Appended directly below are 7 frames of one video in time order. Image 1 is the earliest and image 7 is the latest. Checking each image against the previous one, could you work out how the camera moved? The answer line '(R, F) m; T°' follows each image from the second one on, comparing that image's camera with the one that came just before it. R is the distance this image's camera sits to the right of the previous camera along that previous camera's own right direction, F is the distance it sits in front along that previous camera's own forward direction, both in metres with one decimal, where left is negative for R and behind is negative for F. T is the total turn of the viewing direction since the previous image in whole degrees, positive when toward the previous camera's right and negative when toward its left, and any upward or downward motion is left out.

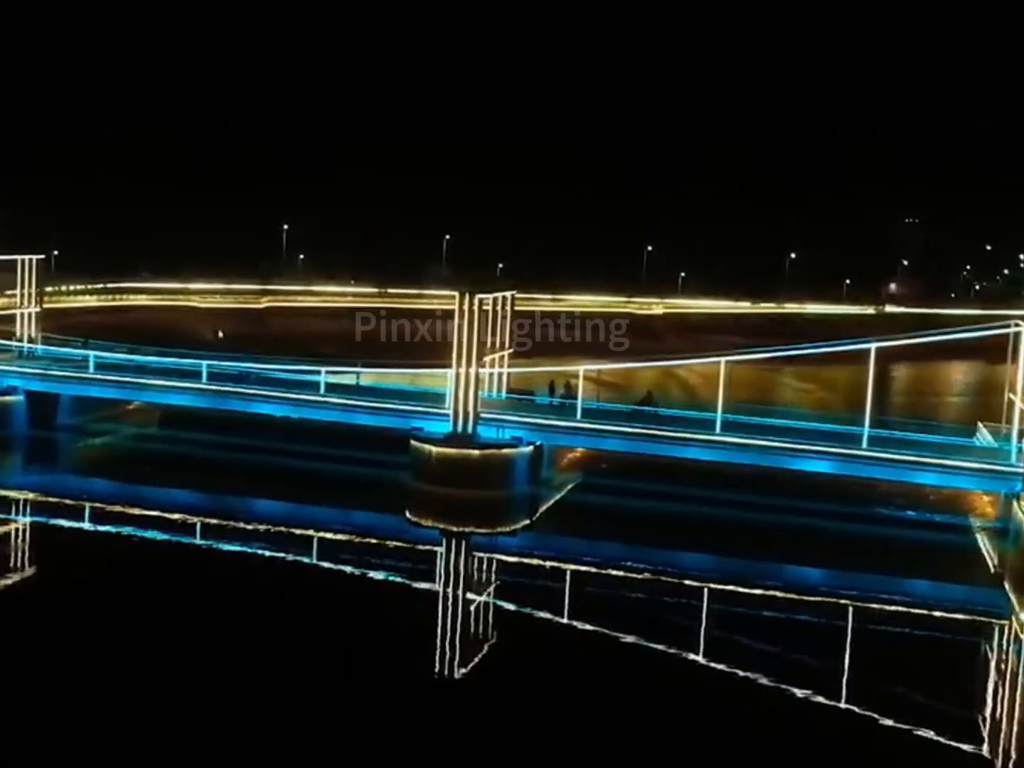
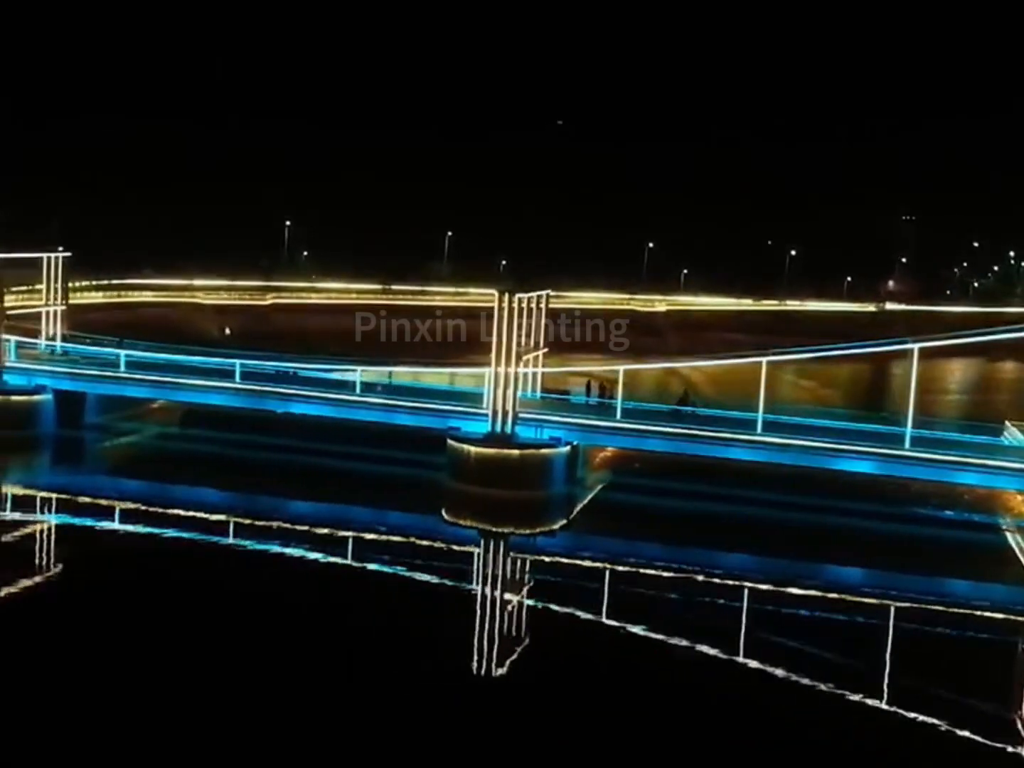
(-0.5, 0.0) m; +1°
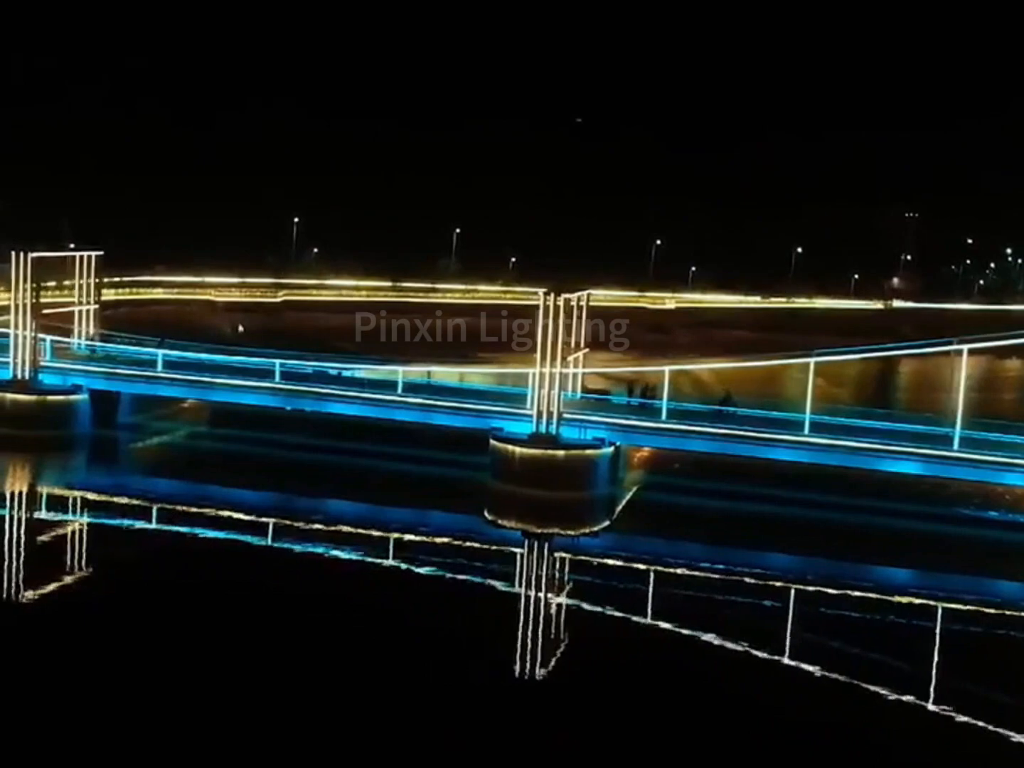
(-0.5, 0.0) m; +1°
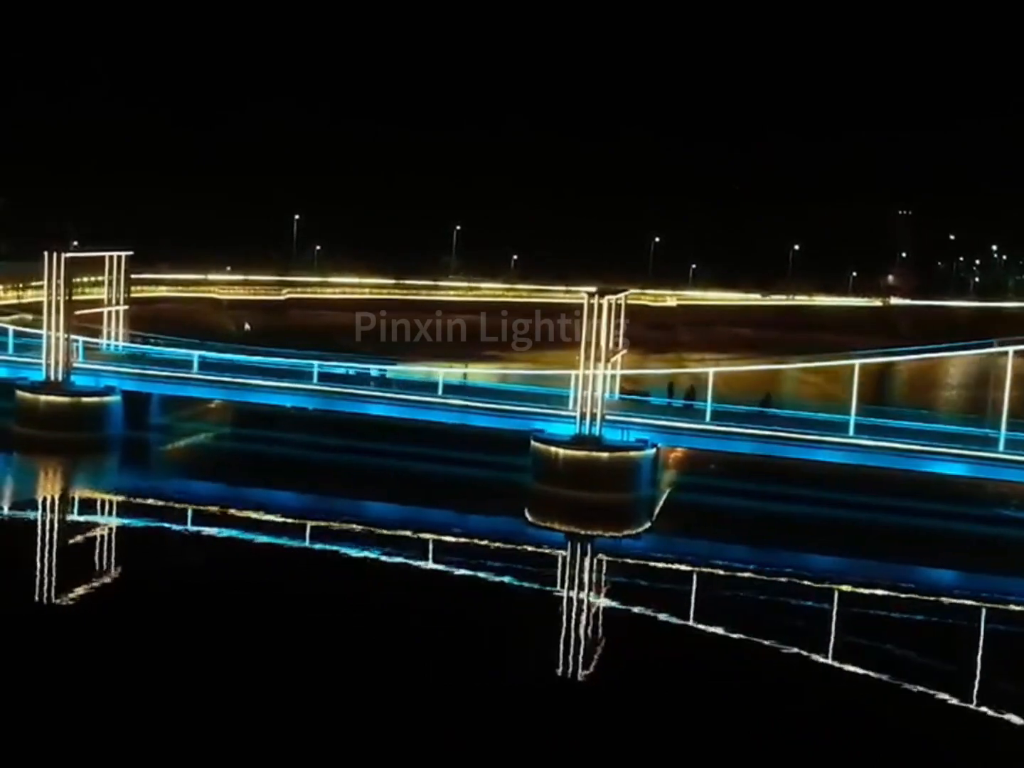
(-0.6, 0.0) m; +1°
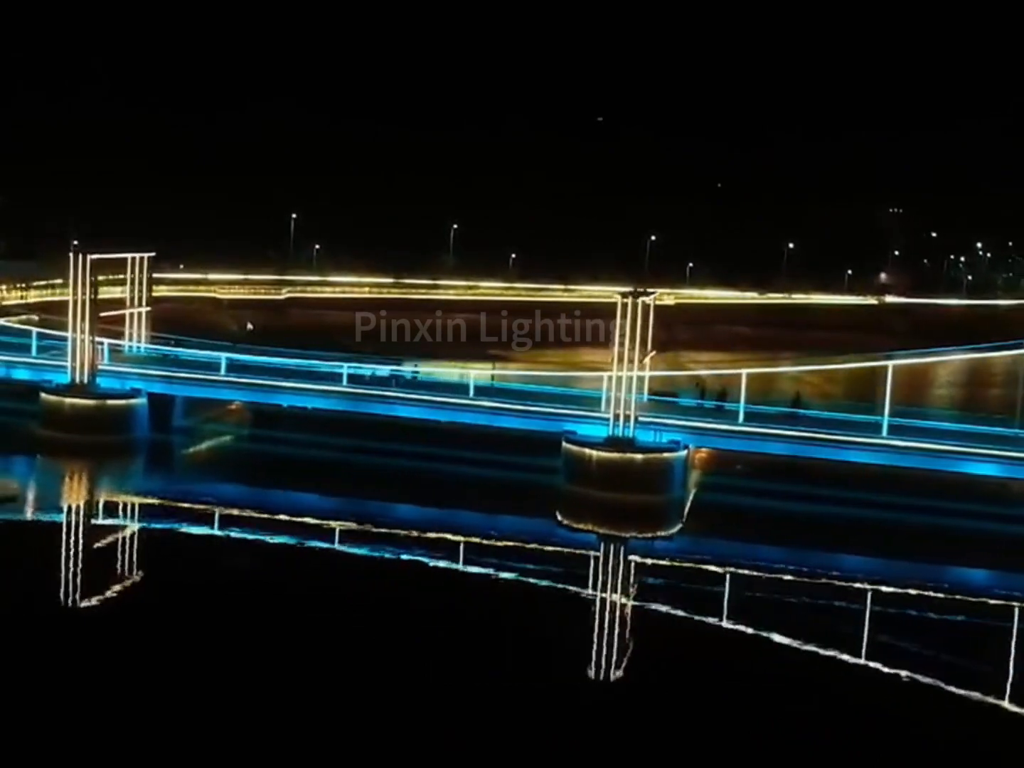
(-0.5, 0.0) m; +1°
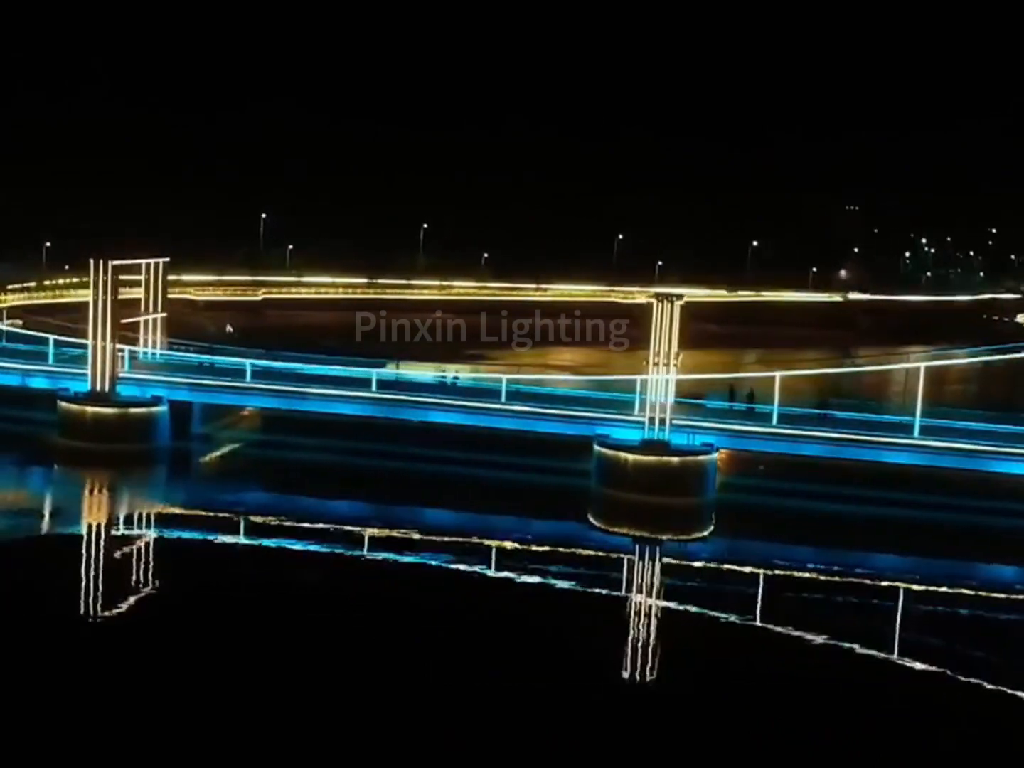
(-0.9, 0.0) m; +3°
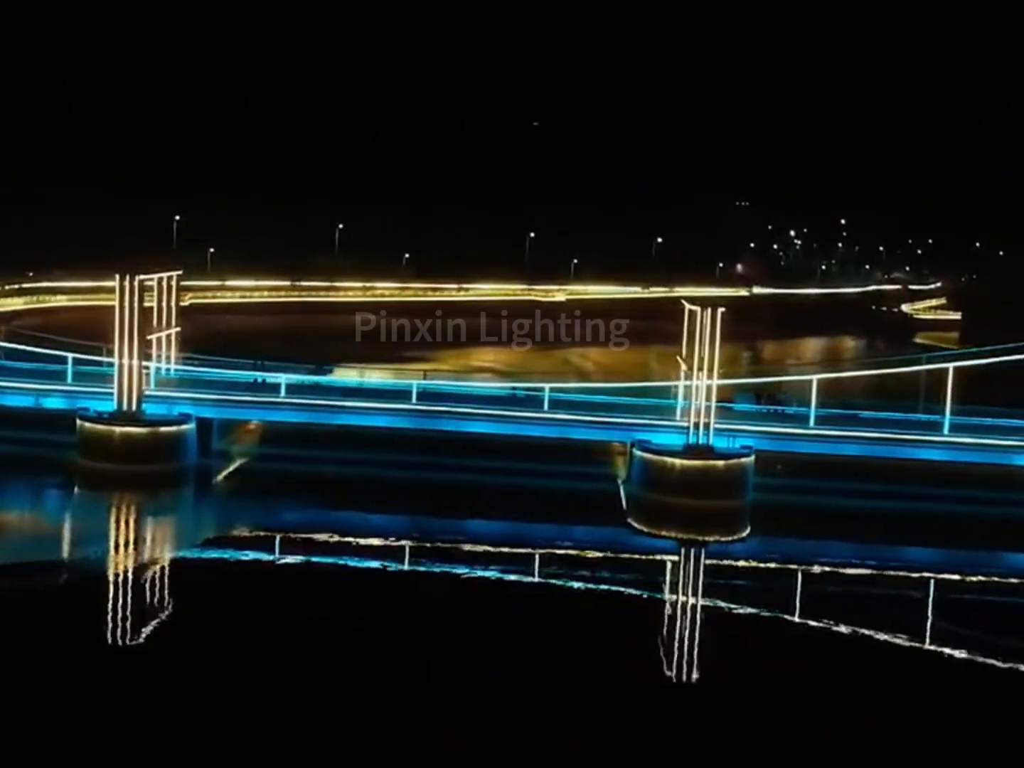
(-1.9, 0.0) m; +7°
